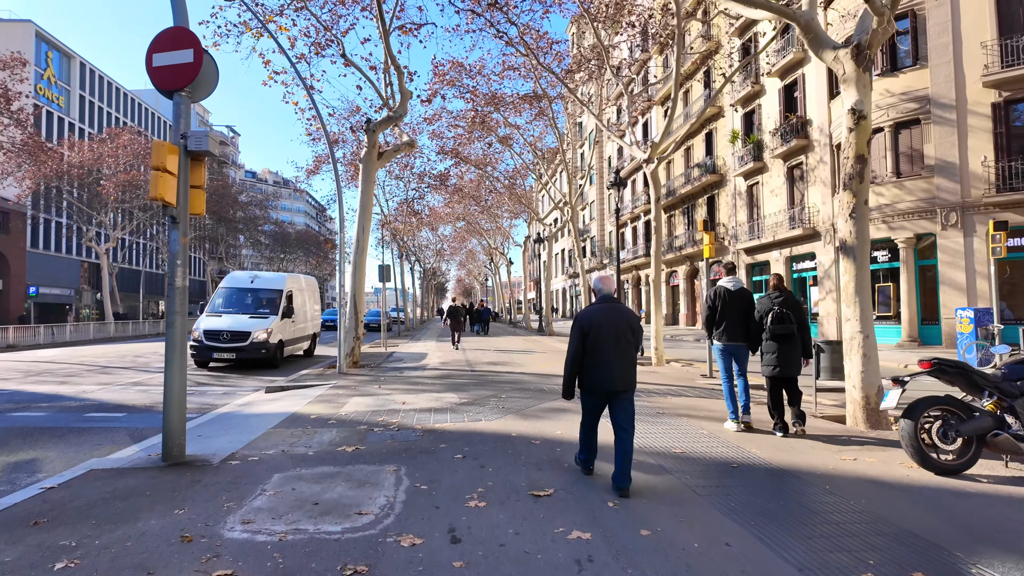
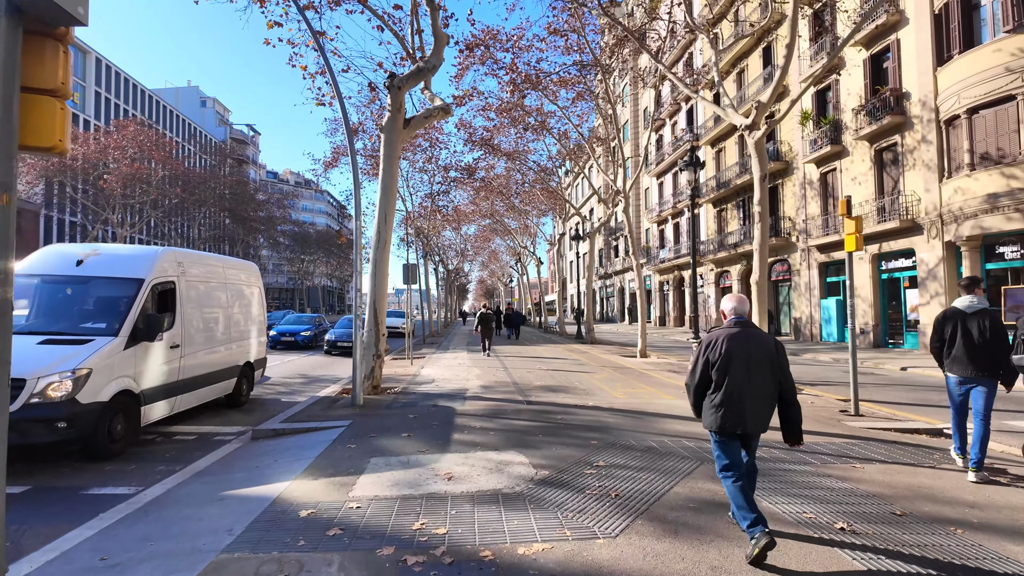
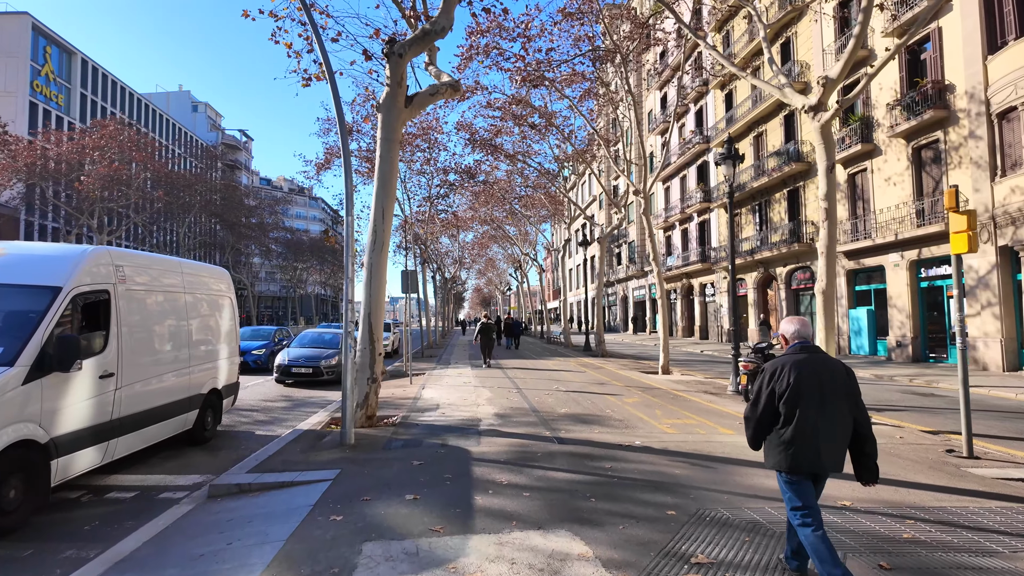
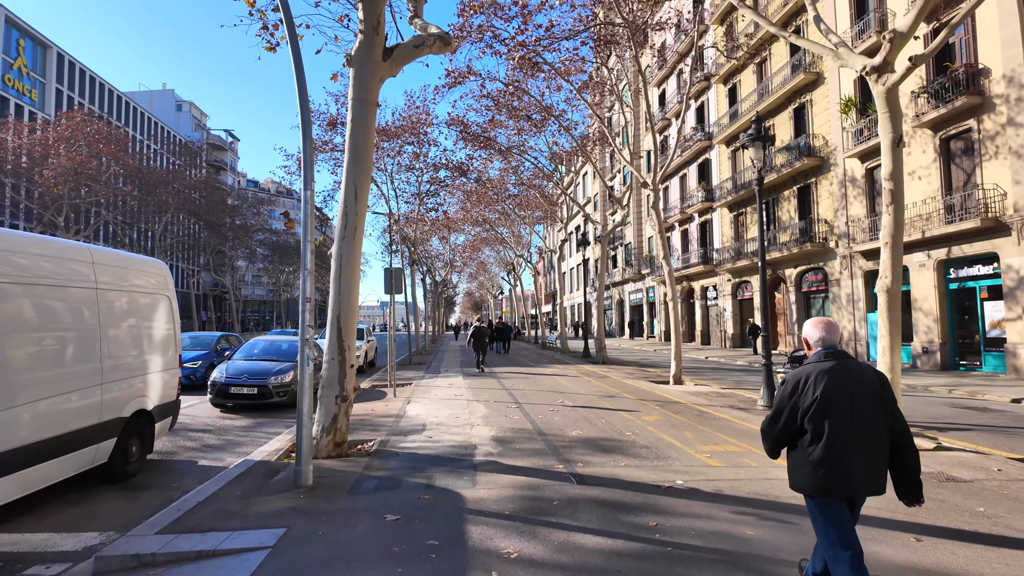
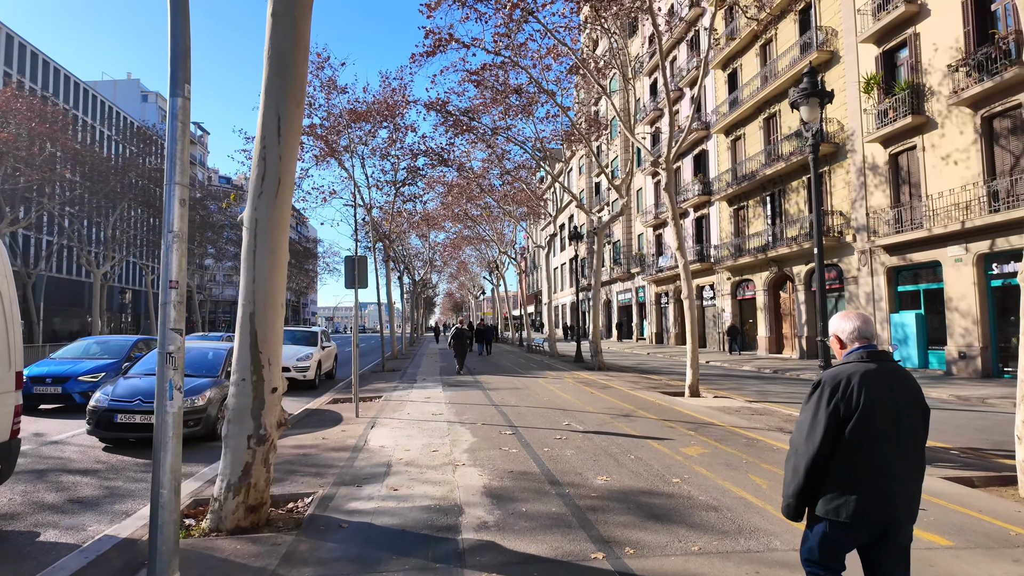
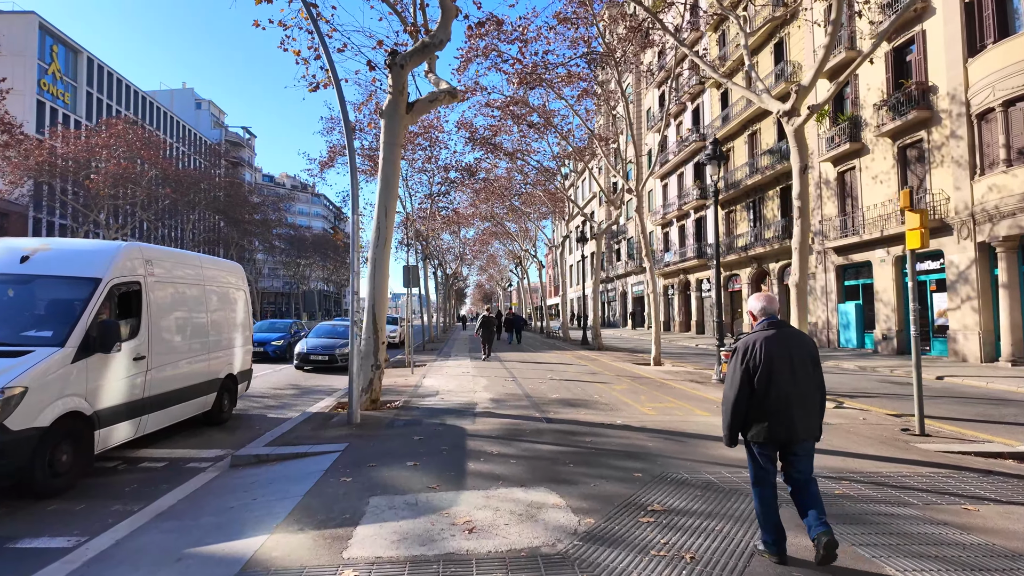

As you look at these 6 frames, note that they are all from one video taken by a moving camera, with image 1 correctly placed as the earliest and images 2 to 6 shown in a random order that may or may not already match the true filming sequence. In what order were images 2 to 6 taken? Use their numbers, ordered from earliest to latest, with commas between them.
2, 6, 3, 4, 5
